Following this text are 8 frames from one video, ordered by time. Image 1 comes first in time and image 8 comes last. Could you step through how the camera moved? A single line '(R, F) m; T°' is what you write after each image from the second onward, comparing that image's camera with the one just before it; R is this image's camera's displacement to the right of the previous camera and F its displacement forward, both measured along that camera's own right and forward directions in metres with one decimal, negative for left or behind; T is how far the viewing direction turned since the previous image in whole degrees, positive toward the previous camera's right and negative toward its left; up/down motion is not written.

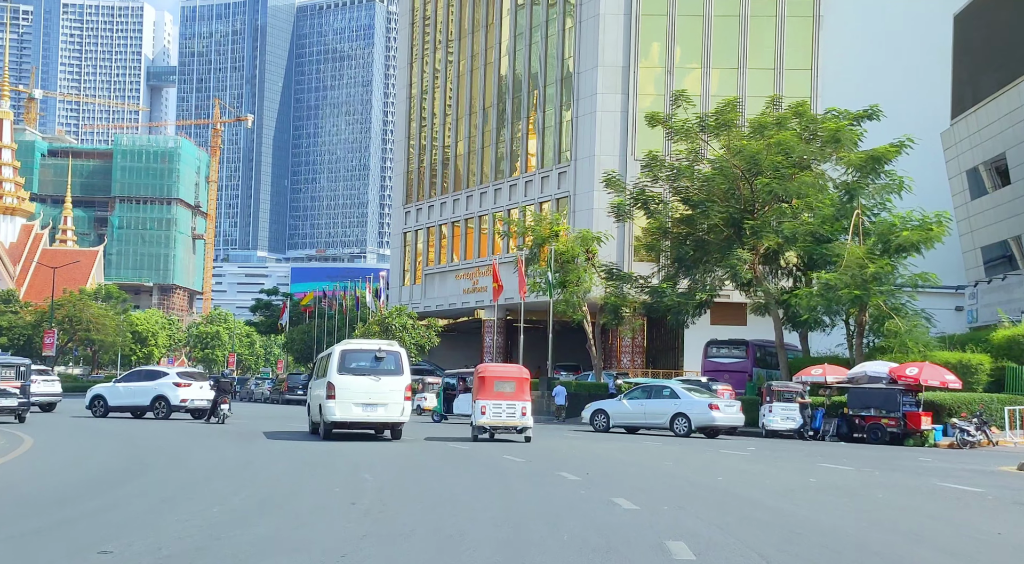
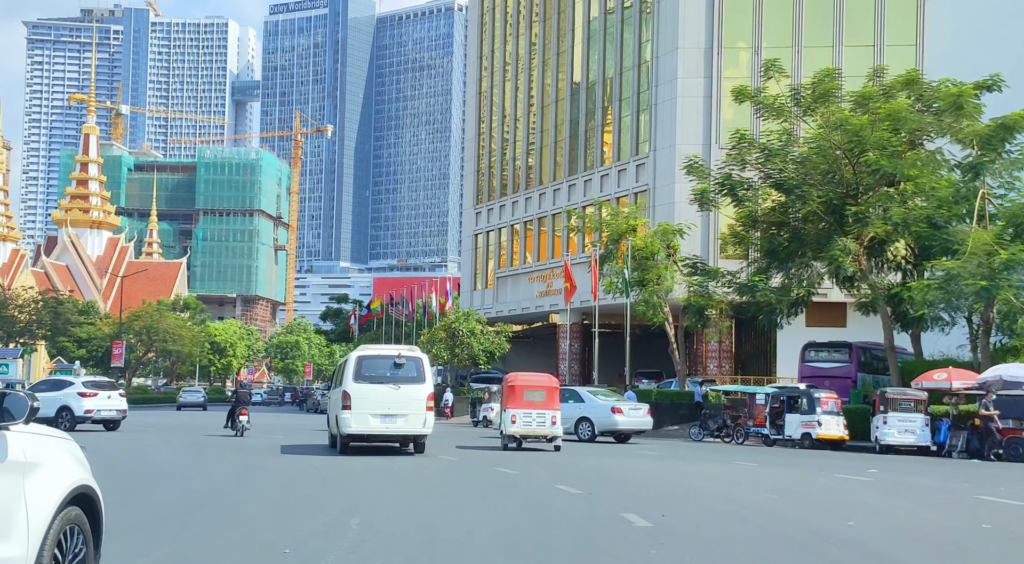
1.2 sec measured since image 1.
(+0.4, +3.6) m; -4°
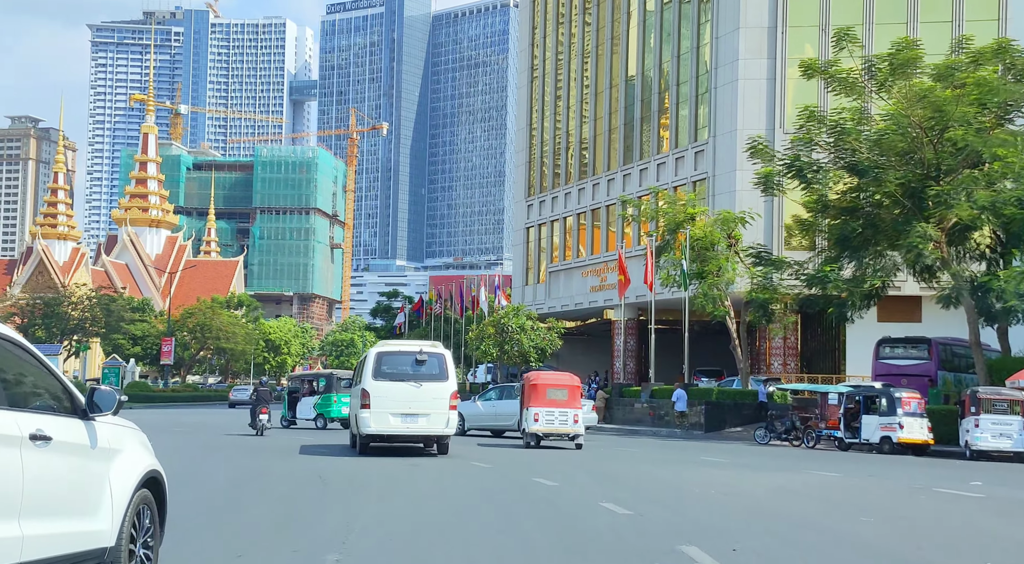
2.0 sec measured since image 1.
(+0.2, +2.1) m; -3°
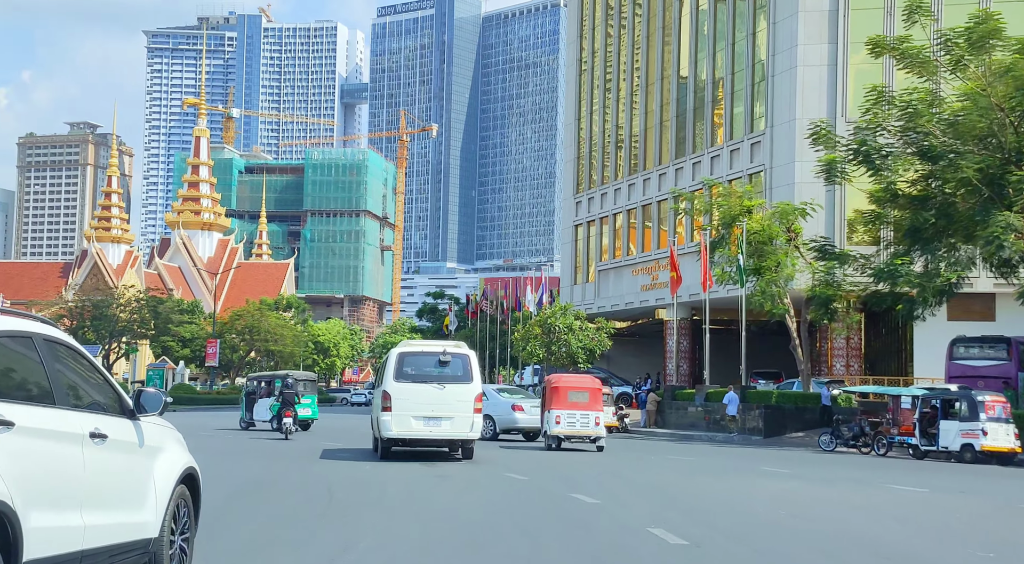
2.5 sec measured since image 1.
(+0.2, +1.8) m; -3°
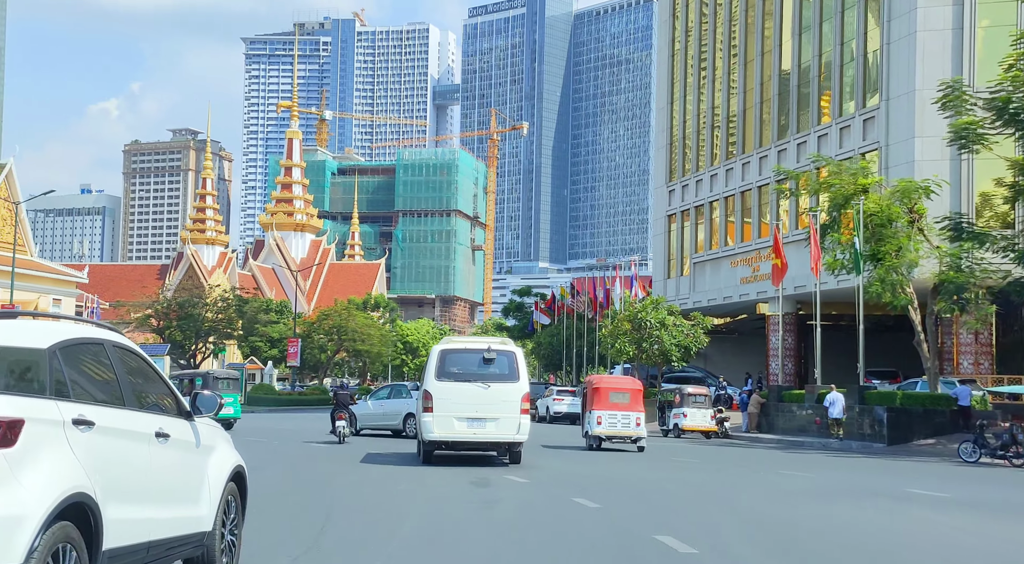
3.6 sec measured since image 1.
(+0.3, +3.4) m; -5°
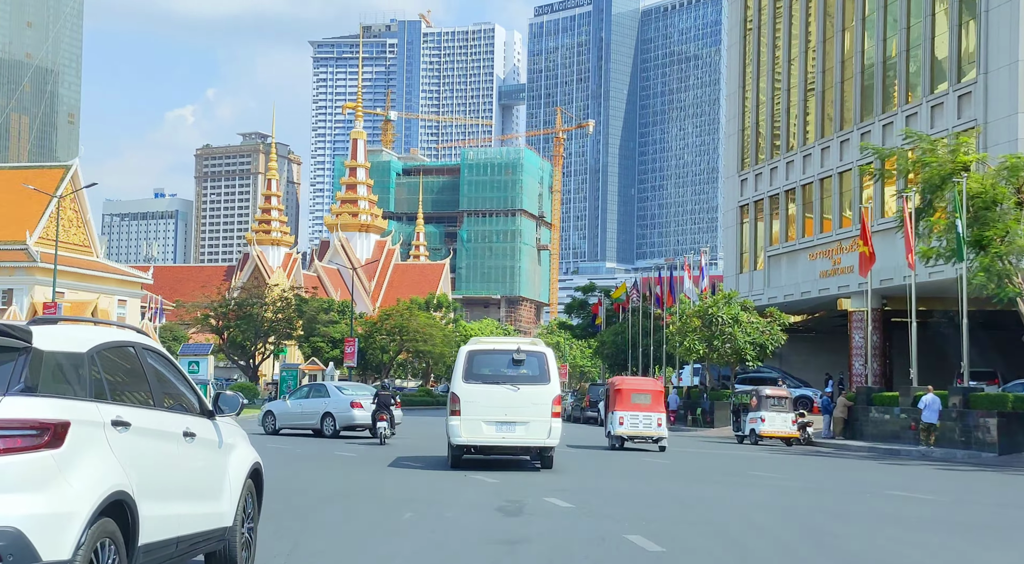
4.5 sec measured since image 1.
(+0.3, +2.9) m; -3°
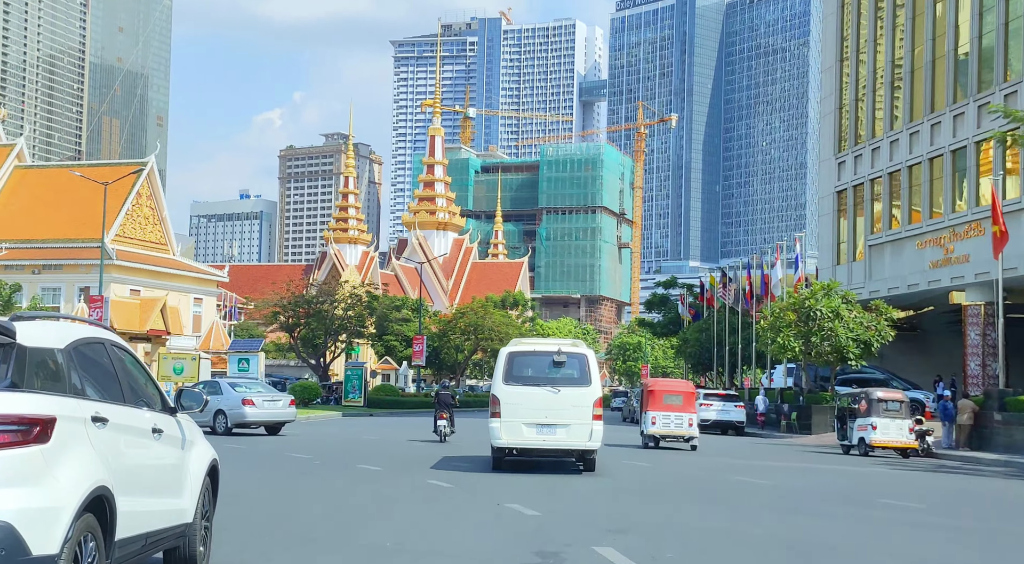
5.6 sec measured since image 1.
(+0.3, +3.8) m; -4°
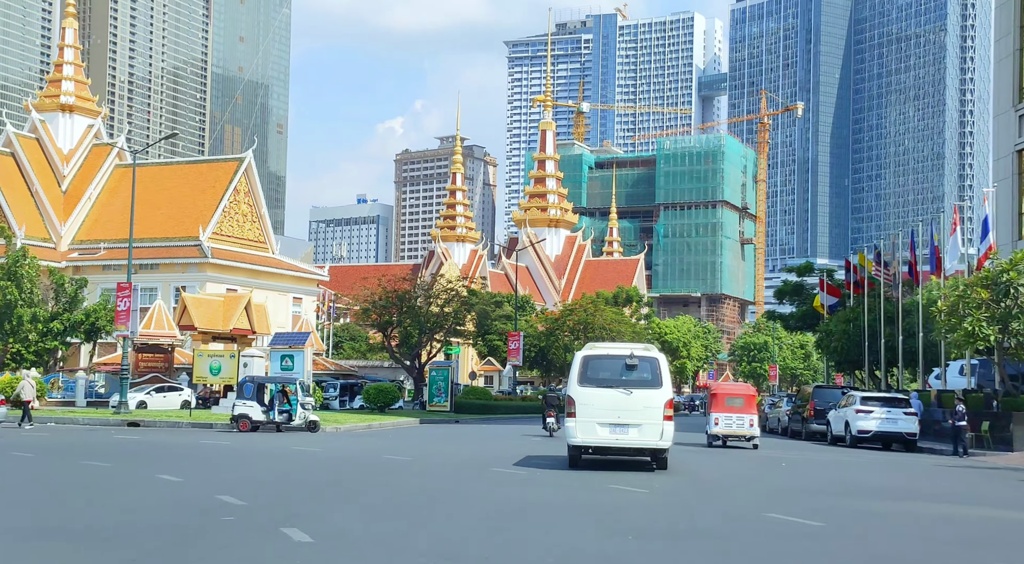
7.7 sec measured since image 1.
(+0.6, +8.3) m; -6°
